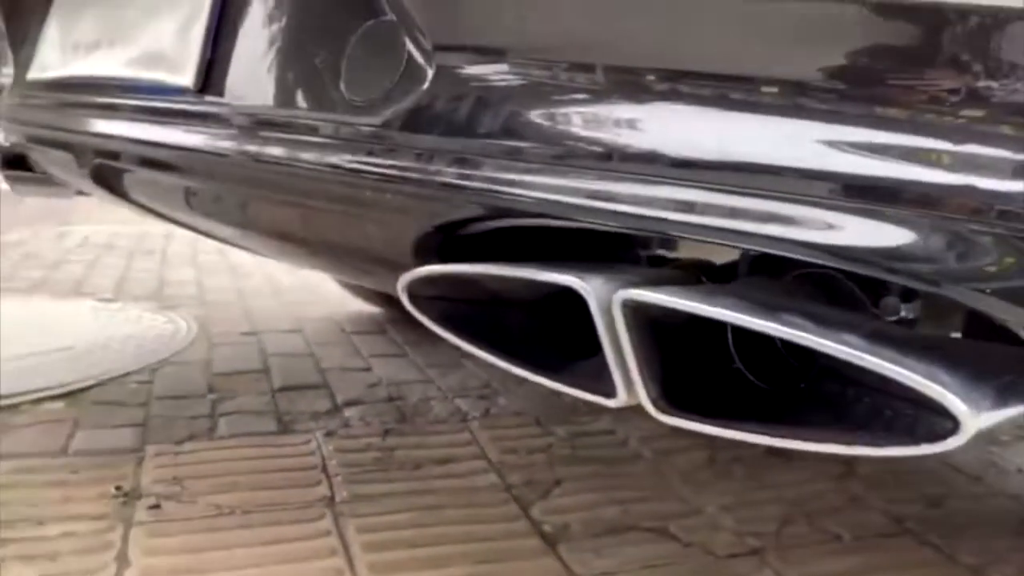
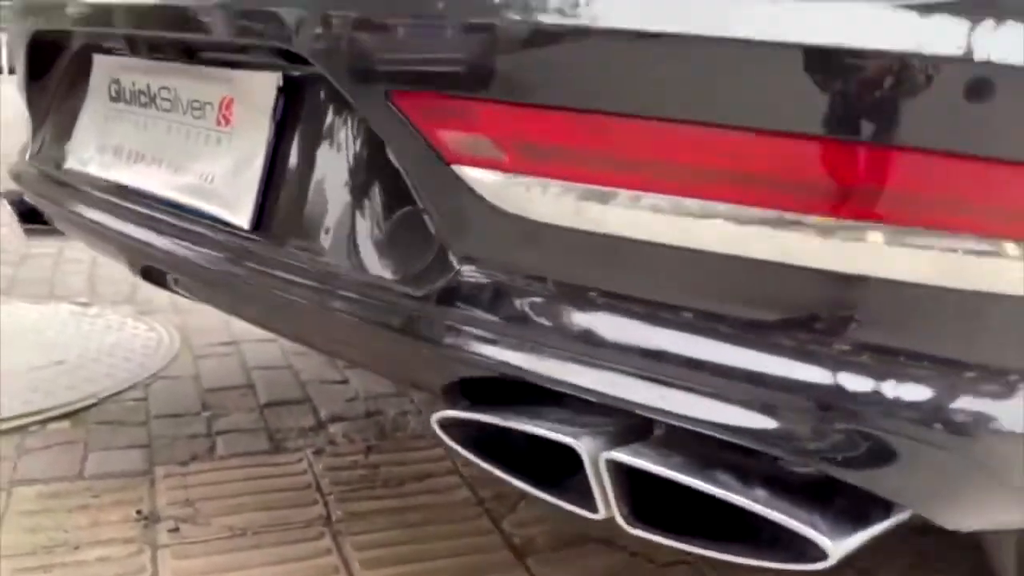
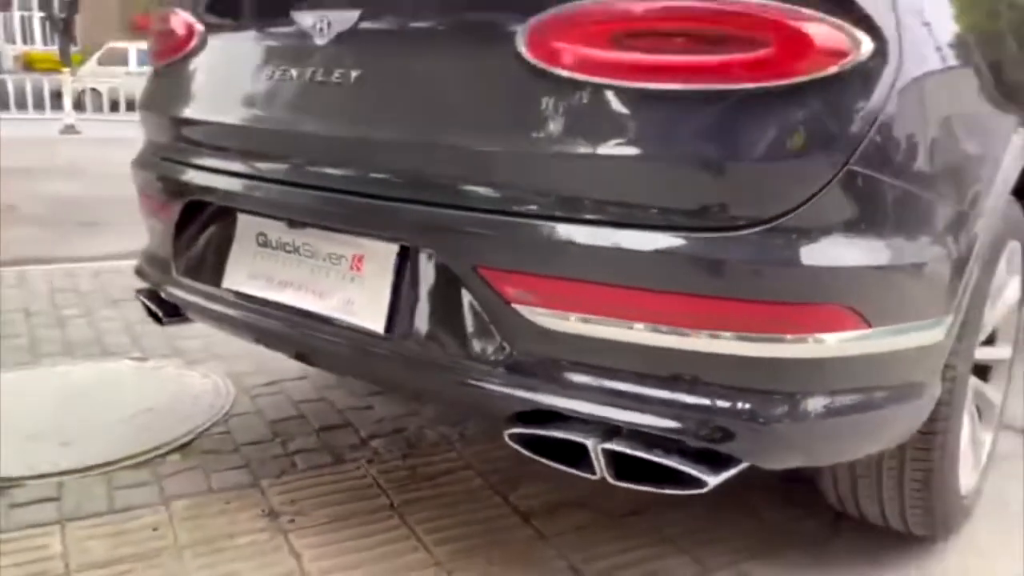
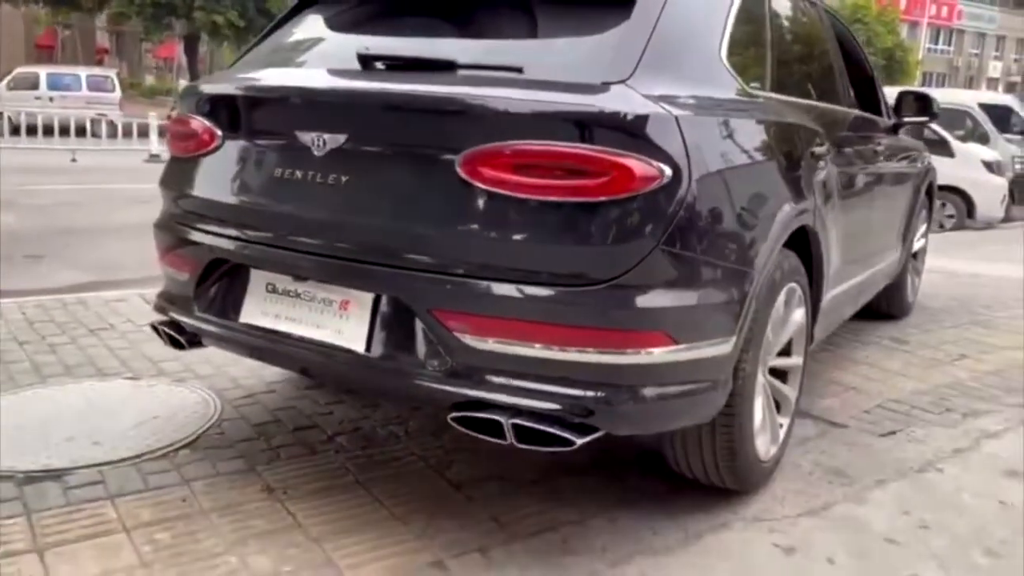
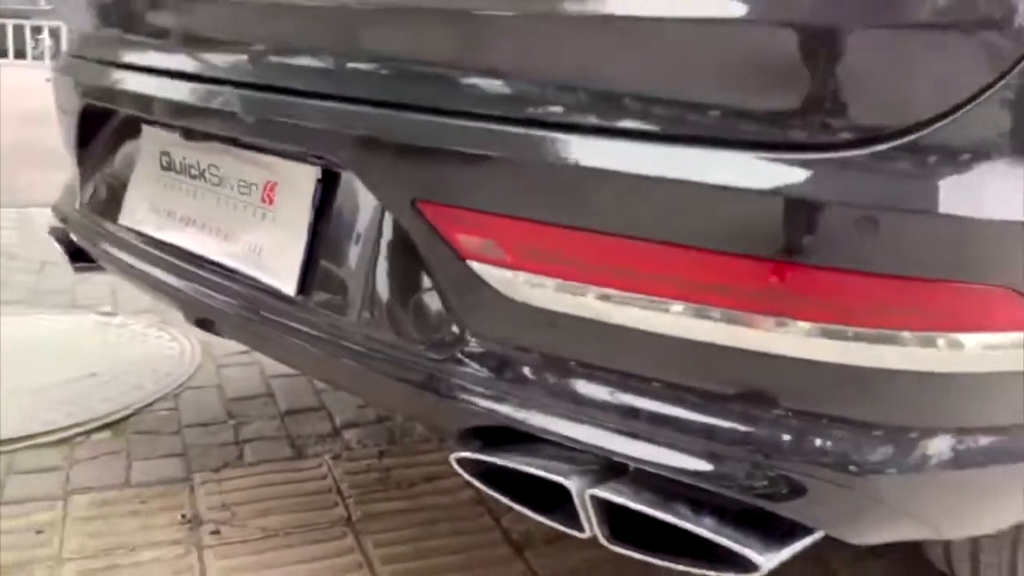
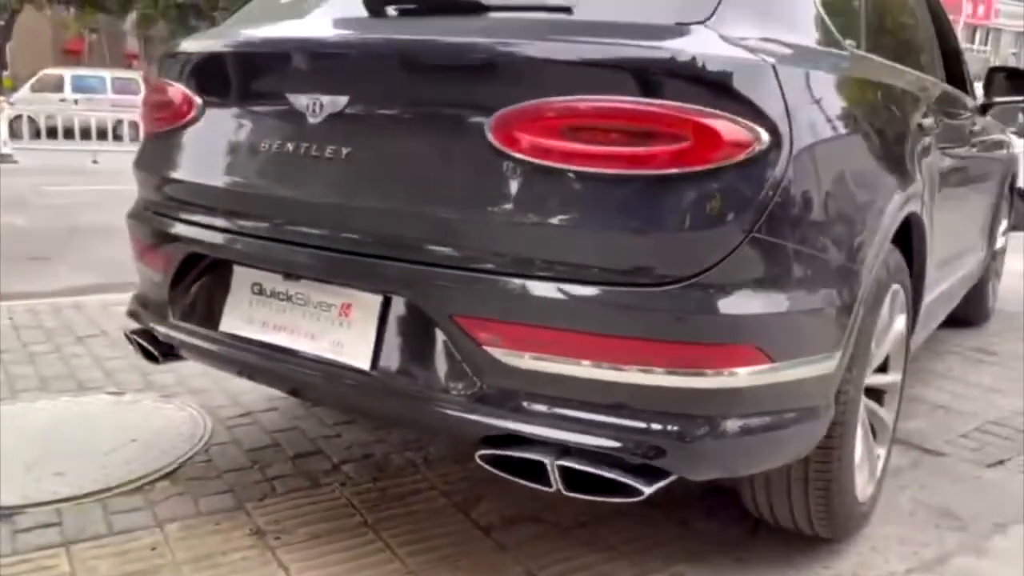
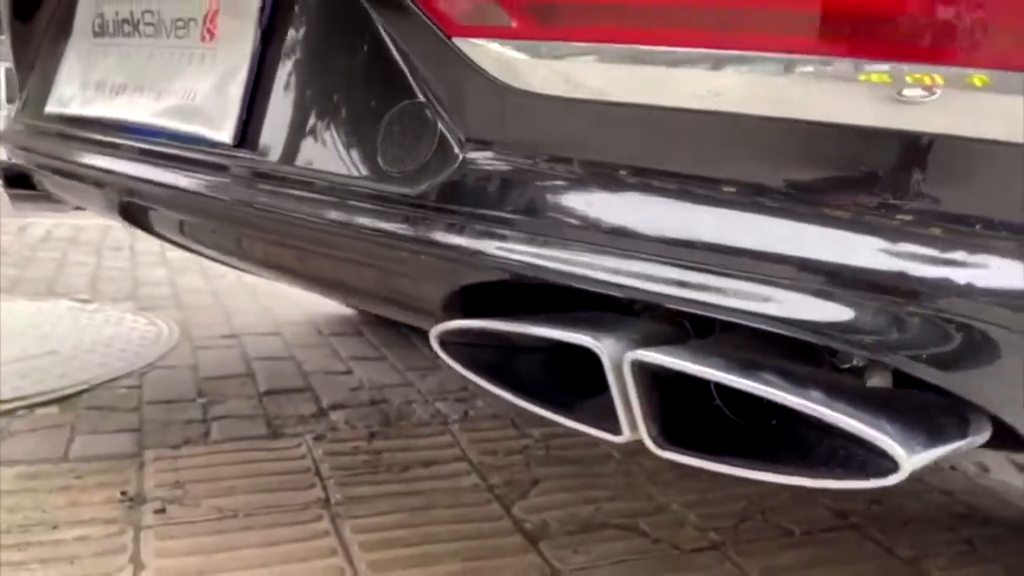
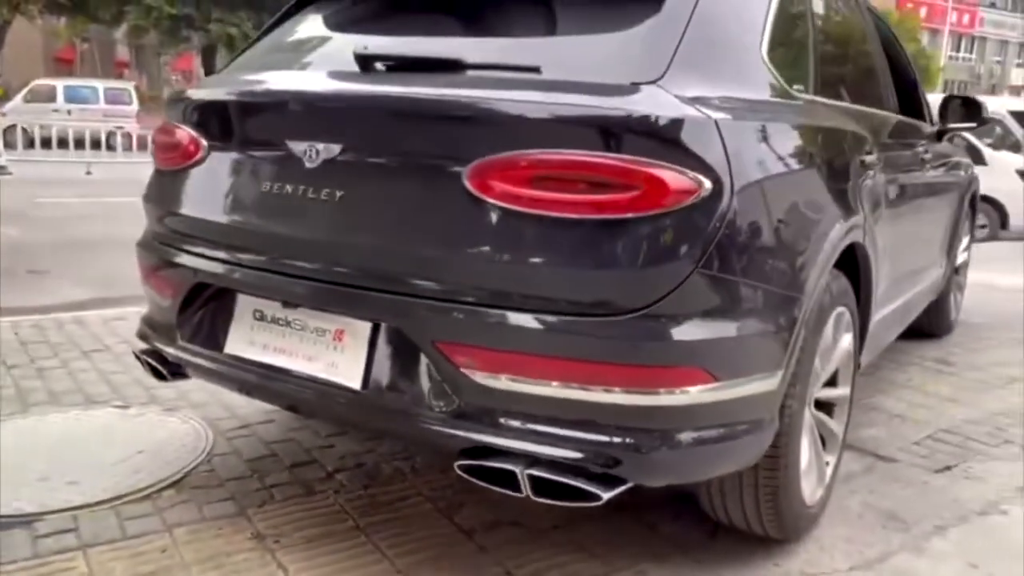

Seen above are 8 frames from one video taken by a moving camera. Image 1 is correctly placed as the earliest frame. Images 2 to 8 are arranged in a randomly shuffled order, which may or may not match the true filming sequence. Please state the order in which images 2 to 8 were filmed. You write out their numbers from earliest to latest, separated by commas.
7, 2, 5, 3, 6, 8, 4
